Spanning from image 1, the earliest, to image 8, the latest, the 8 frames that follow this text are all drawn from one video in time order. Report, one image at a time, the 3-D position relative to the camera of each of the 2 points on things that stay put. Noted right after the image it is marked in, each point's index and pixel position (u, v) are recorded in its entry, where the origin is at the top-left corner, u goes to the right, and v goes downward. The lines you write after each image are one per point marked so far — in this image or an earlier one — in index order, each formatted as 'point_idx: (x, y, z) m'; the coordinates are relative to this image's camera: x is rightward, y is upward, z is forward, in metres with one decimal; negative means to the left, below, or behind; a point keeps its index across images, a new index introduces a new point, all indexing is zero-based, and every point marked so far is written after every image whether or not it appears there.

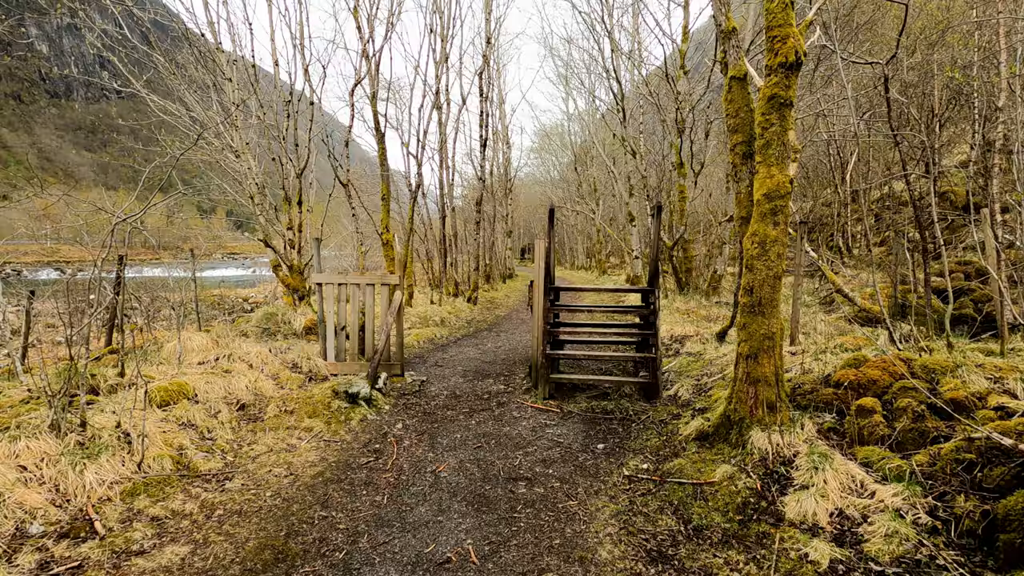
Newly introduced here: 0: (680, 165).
0: (+4.0, +2.9, +12.7) m
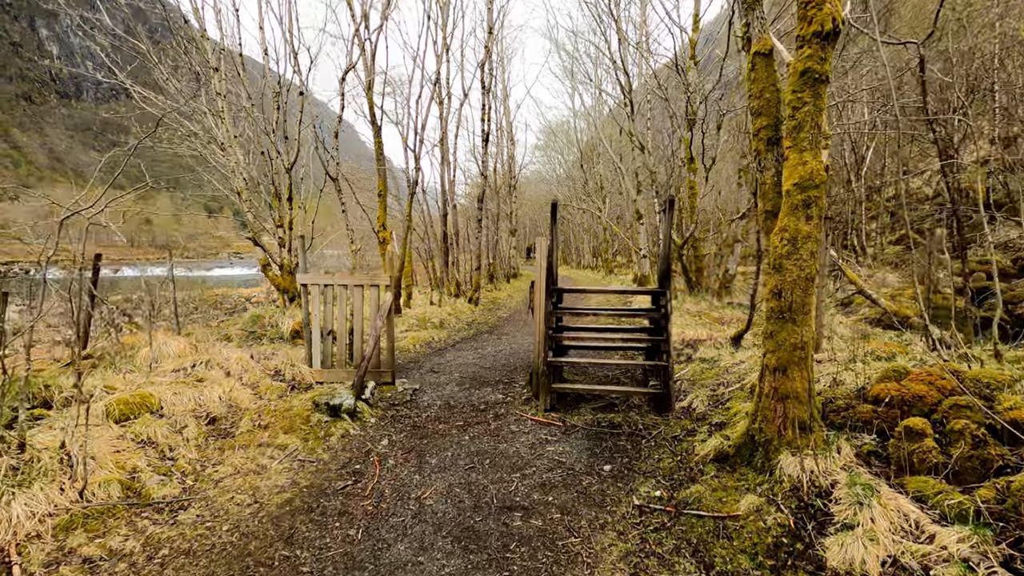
0: (+4.0, +2.9, +12.1) m
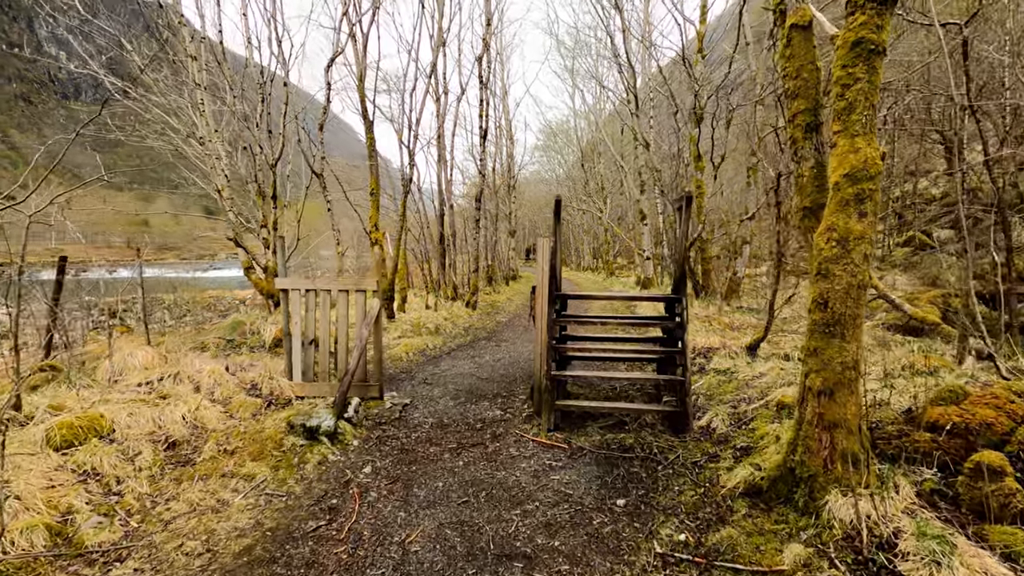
0: (+4.0, +2.8, +11.6) m
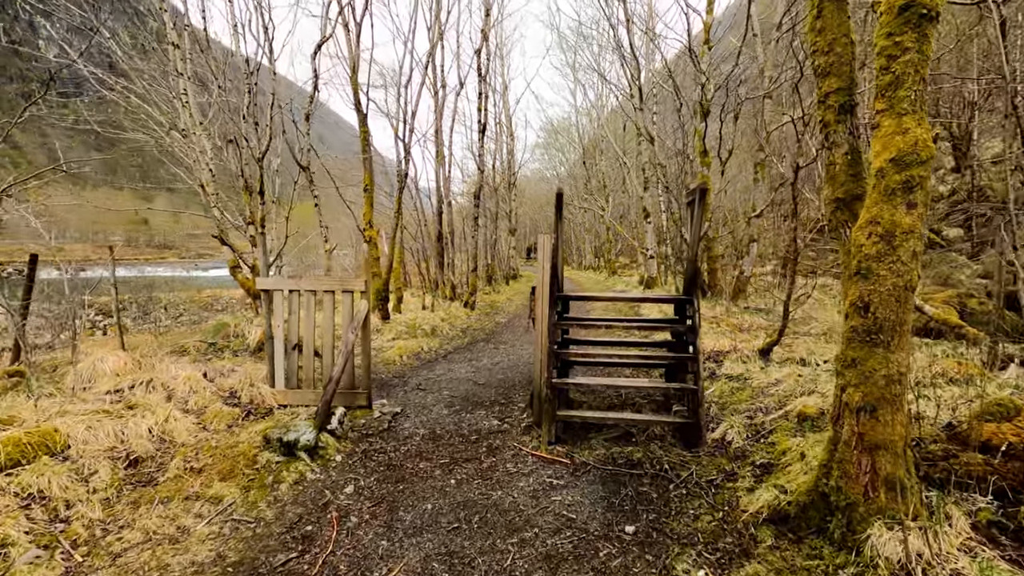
0: (+4.0, +2.8, +11.2) m
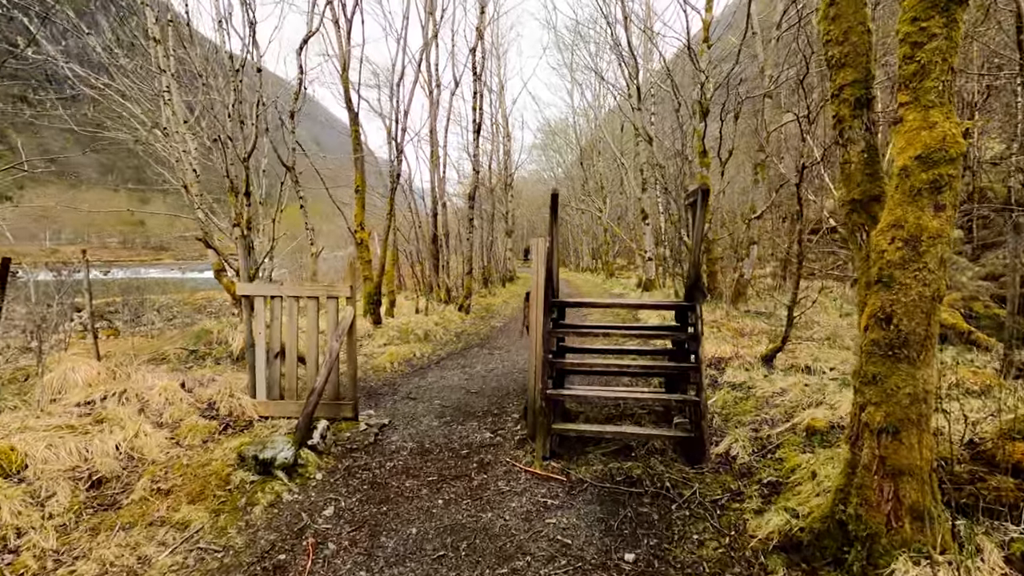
0: (+3.9, +2.8, +11.0) m
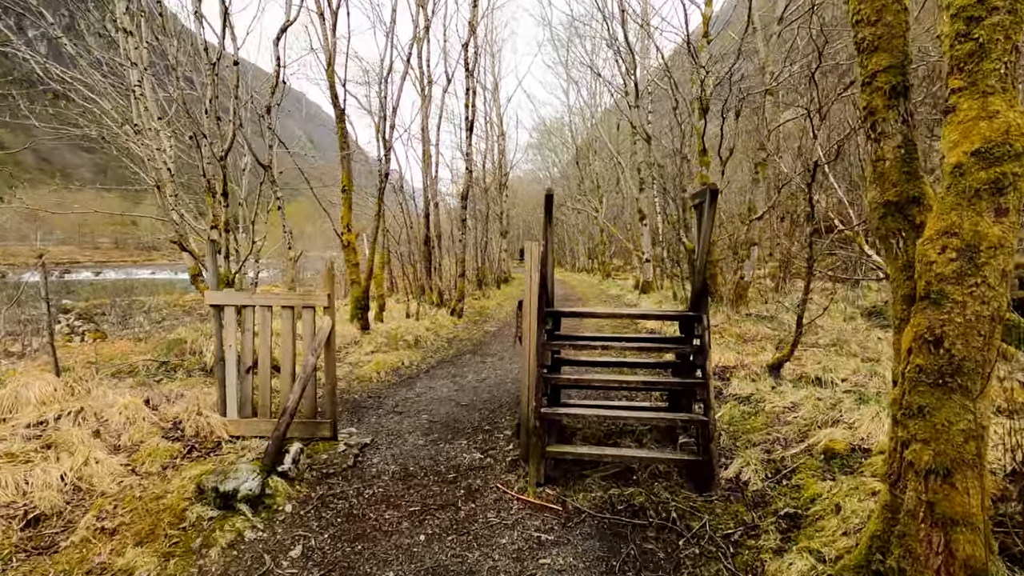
0: (+3.8, +2.7, +10.7) m
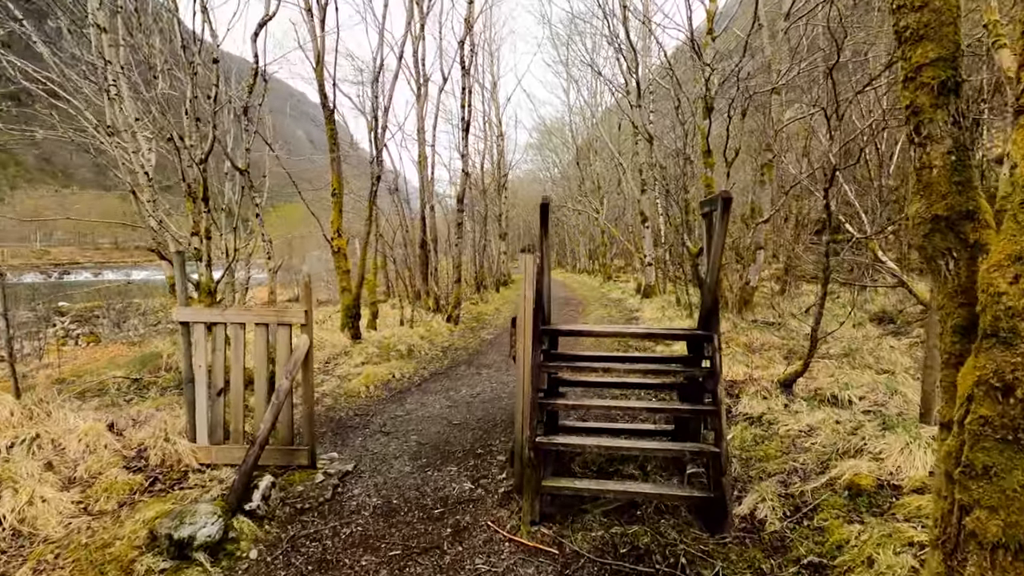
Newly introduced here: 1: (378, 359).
0: (+3.7, +2.6, +10.3) m
1: (-2.0, -1.0, +7.9) m
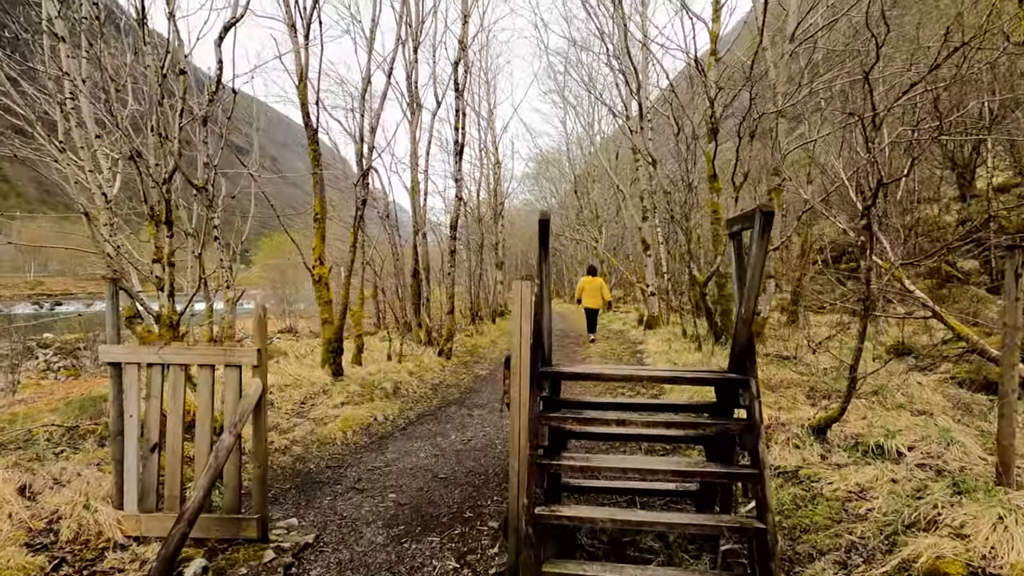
0: (+3.7, +2.0, +9.8) m
1: (-2.0, -1.5, +7.2) m
